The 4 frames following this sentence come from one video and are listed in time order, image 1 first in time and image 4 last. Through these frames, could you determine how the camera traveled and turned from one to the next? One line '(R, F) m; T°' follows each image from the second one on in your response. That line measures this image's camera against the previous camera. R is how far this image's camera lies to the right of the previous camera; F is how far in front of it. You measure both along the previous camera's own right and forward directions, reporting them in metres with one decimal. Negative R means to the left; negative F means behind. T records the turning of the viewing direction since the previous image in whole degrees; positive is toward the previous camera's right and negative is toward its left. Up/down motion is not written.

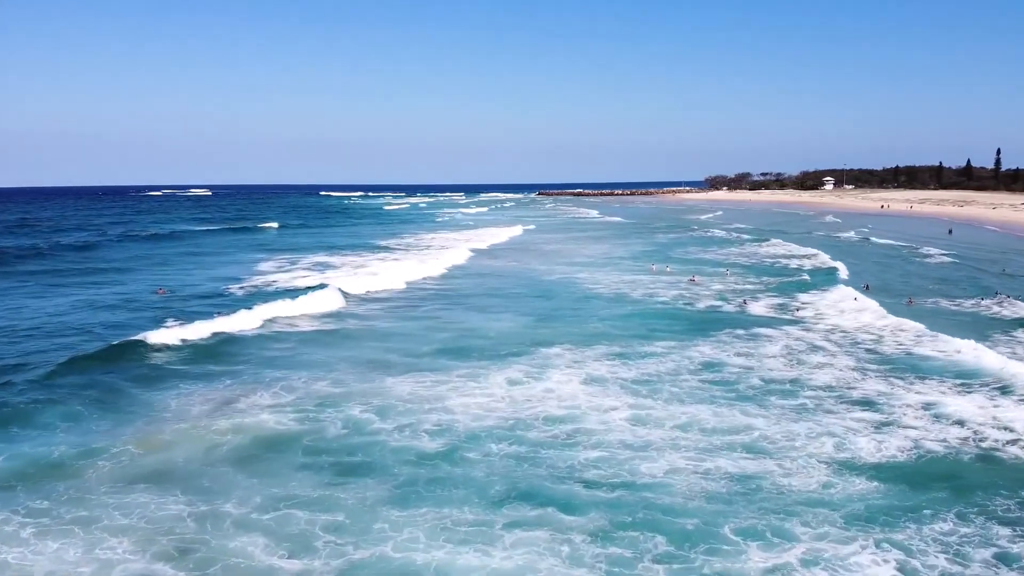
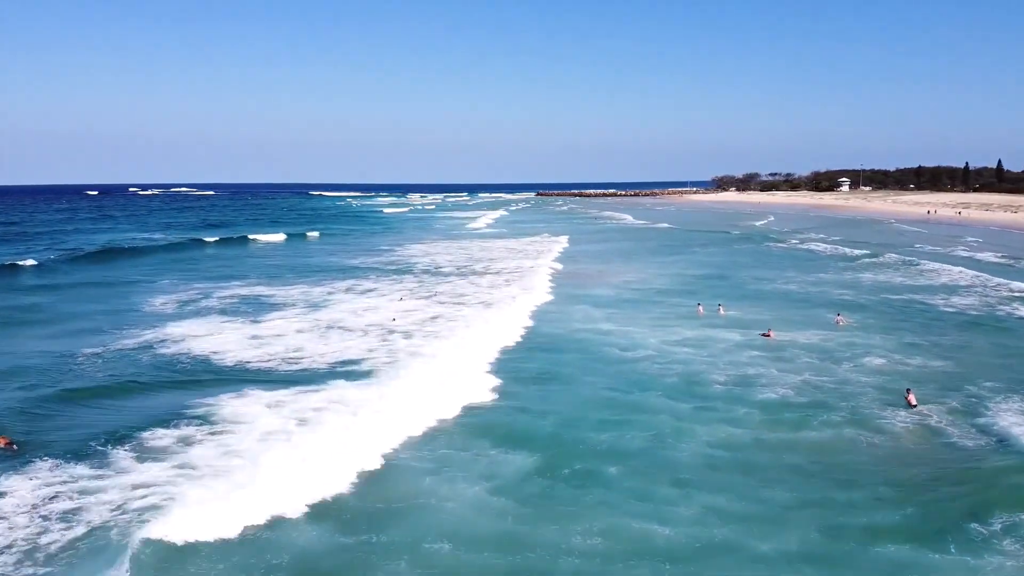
(+0.1, +10.0) m; 0°
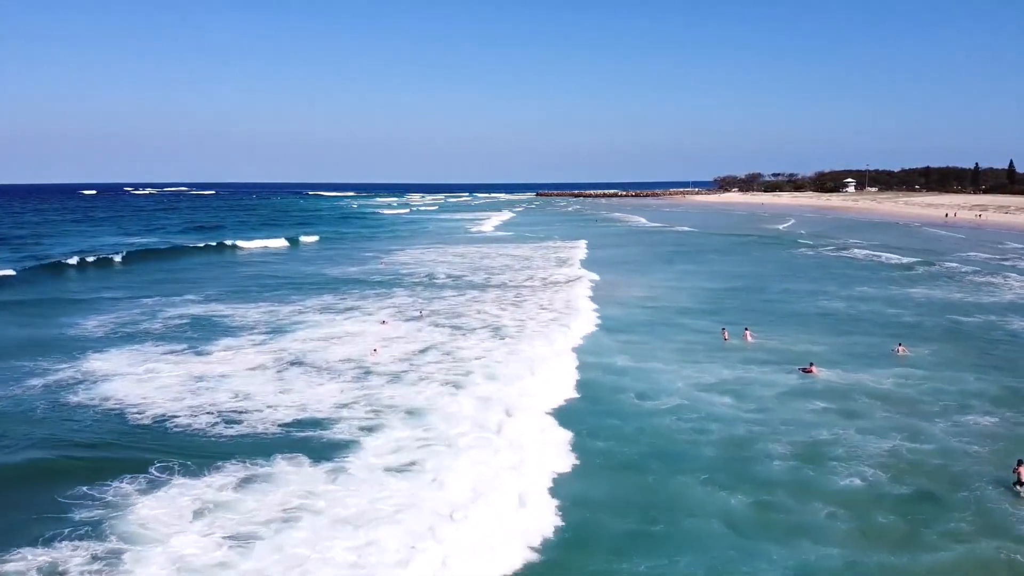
(+0.1, +3.3) m; 0°
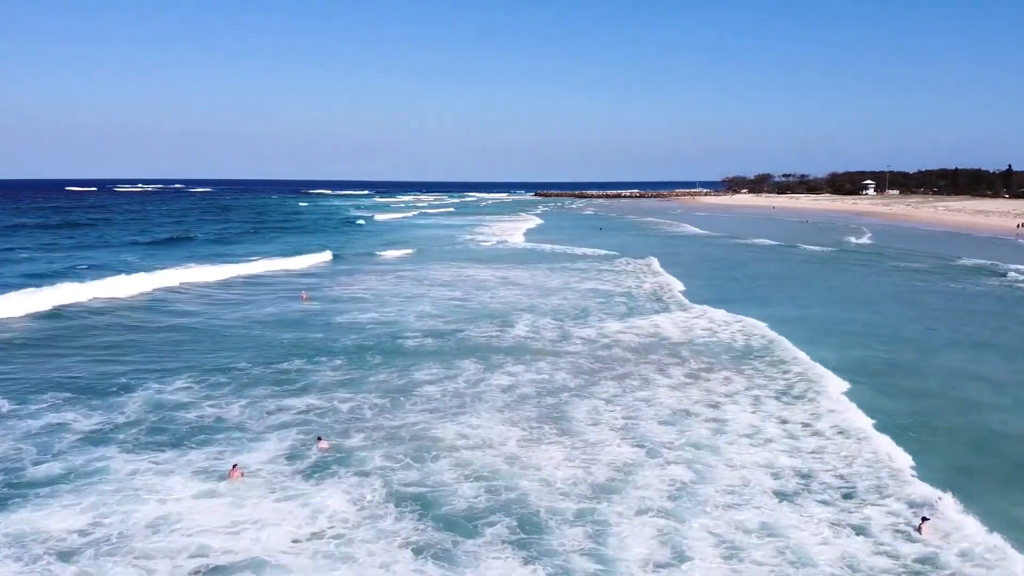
(-0.8, +10.0) m; 0°
